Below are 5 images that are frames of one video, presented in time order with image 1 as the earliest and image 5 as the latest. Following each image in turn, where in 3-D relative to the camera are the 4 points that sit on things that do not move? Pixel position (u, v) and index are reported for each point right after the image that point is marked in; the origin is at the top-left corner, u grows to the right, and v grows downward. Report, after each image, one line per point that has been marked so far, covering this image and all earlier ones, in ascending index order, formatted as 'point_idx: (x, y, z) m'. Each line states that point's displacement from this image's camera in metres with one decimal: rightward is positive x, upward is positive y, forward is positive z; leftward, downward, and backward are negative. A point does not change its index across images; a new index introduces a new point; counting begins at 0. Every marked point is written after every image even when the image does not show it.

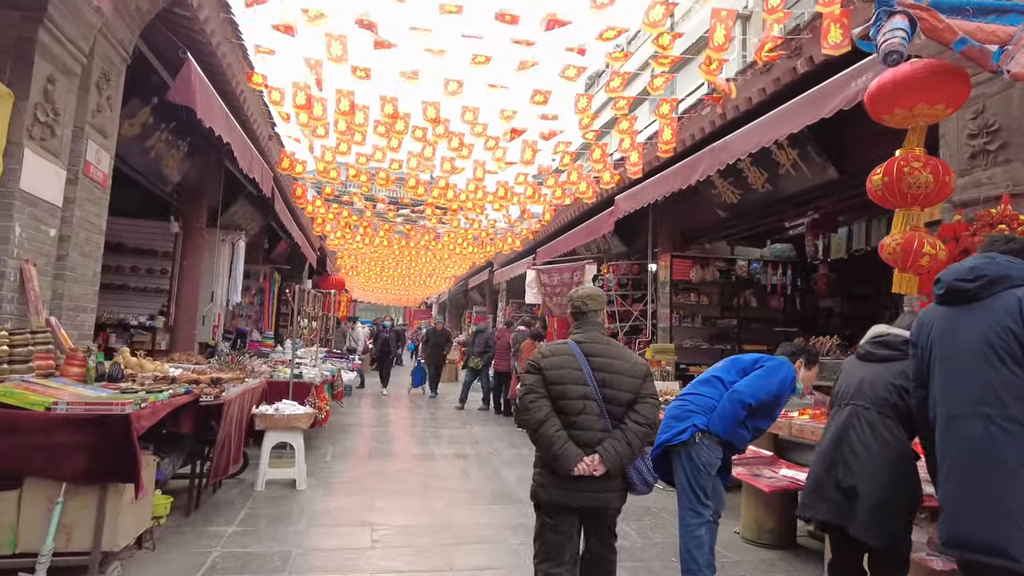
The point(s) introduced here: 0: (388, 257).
0: (-3.5, +0.9, +17.9) m
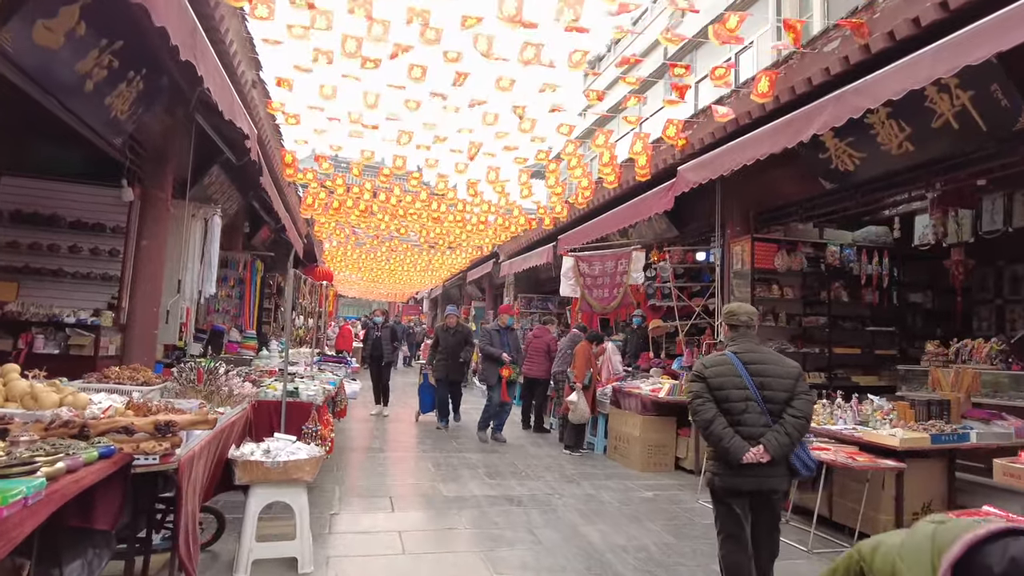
0: (-3.3, +1.0, +16.2) m
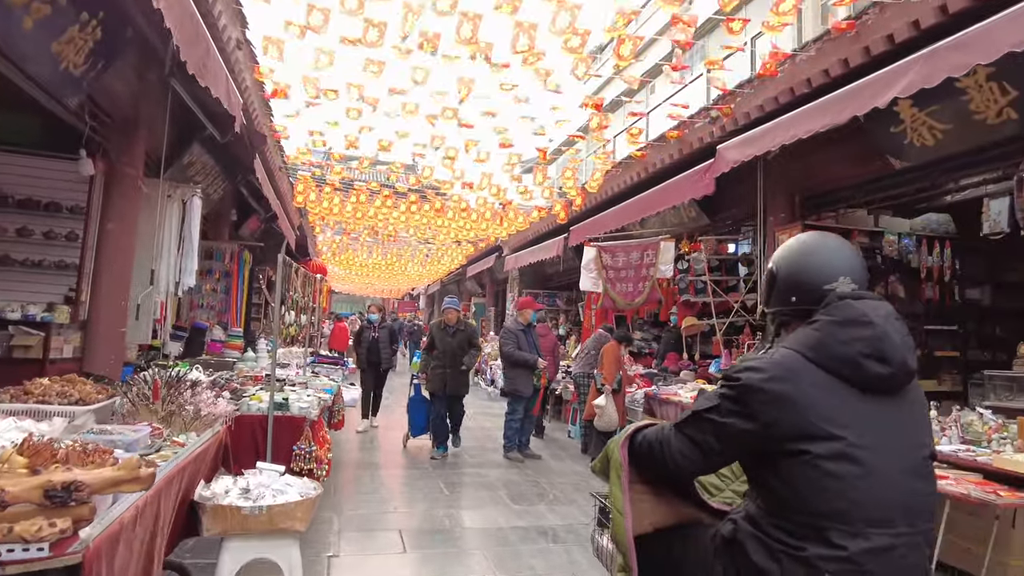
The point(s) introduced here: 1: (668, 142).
0: (-3.2, +1.2, +15.4) m
1: (+1.8, +1.7, +7.5) m
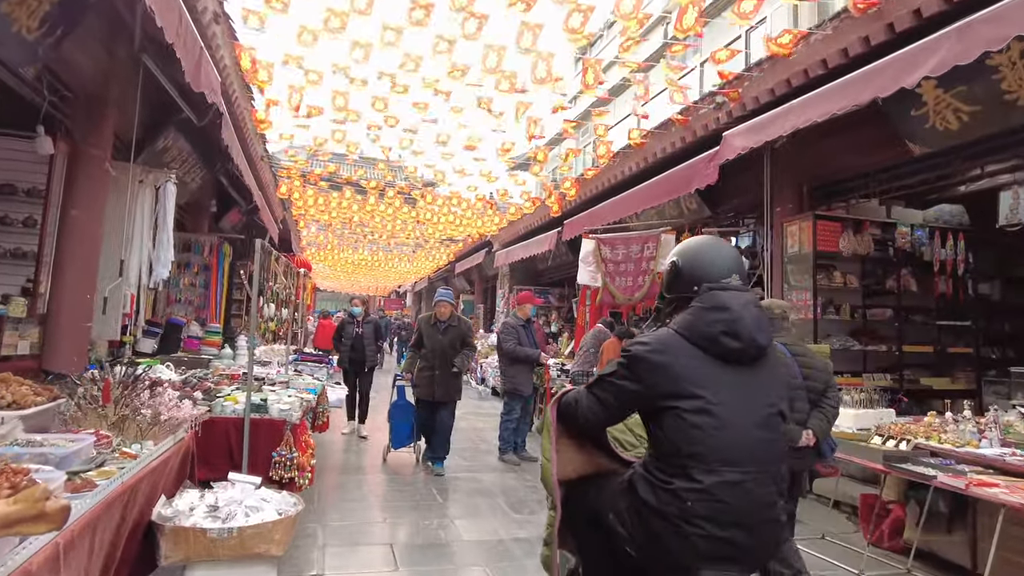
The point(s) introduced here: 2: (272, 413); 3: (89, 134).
0: (-3.4, +1.2, +15.0) m
1: (+1.8, +1.8, +7.2) m
2: (-1.3, -0.7, +3.4) m
3: (-3.1, +1.1, +4.7) m
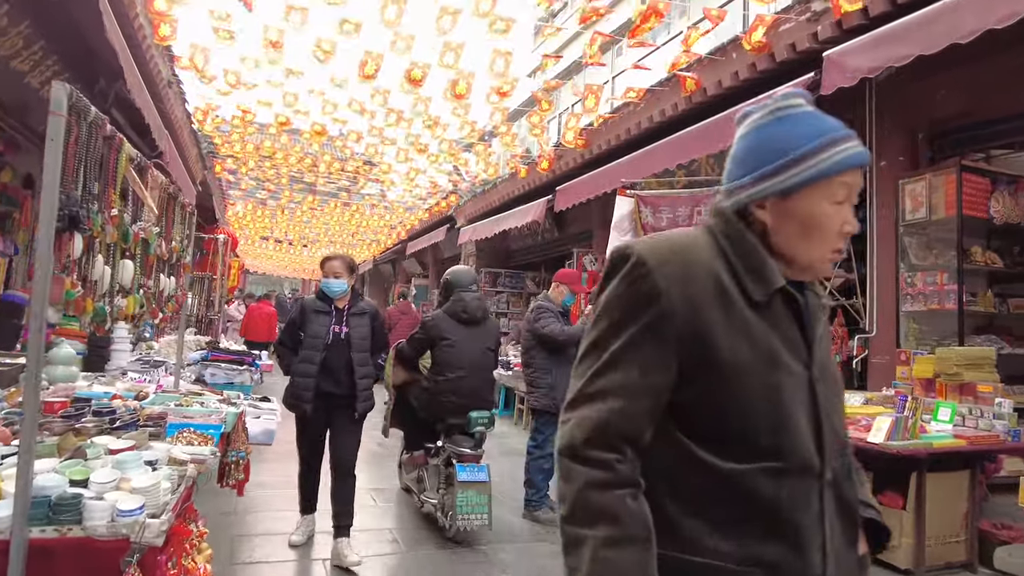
0: (-4.1, +1.7, +12.7) m
1: (+1.8, +2.0, +5.4) m
2: (-0.9, -0.5, +1.4) m
3: (-2.8, +1.4, +2.4) m
